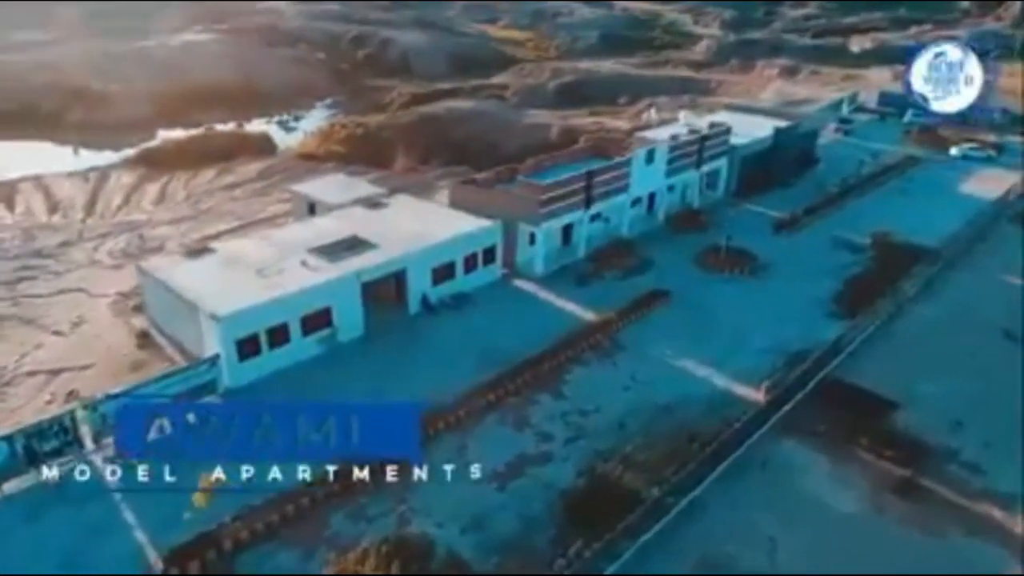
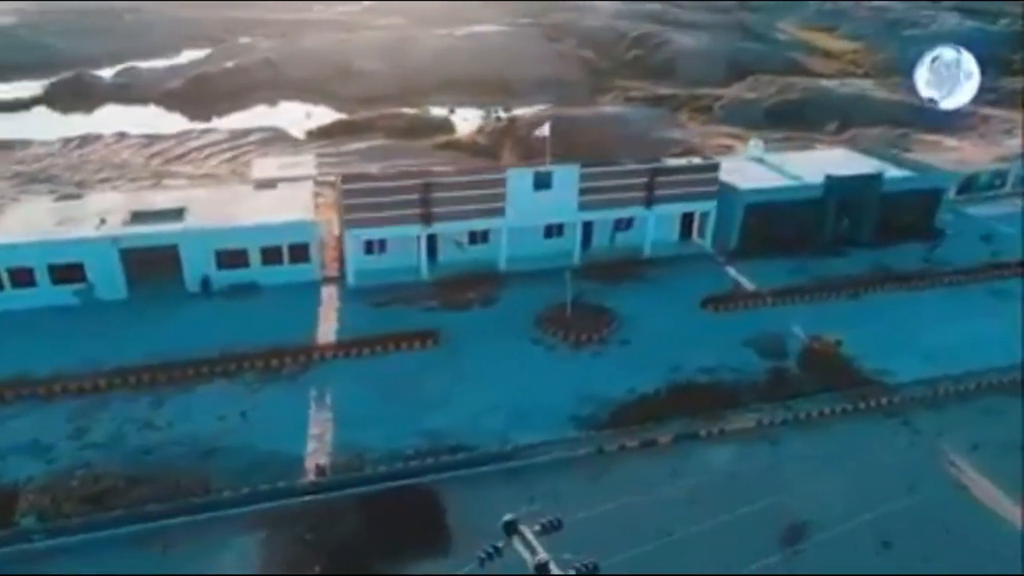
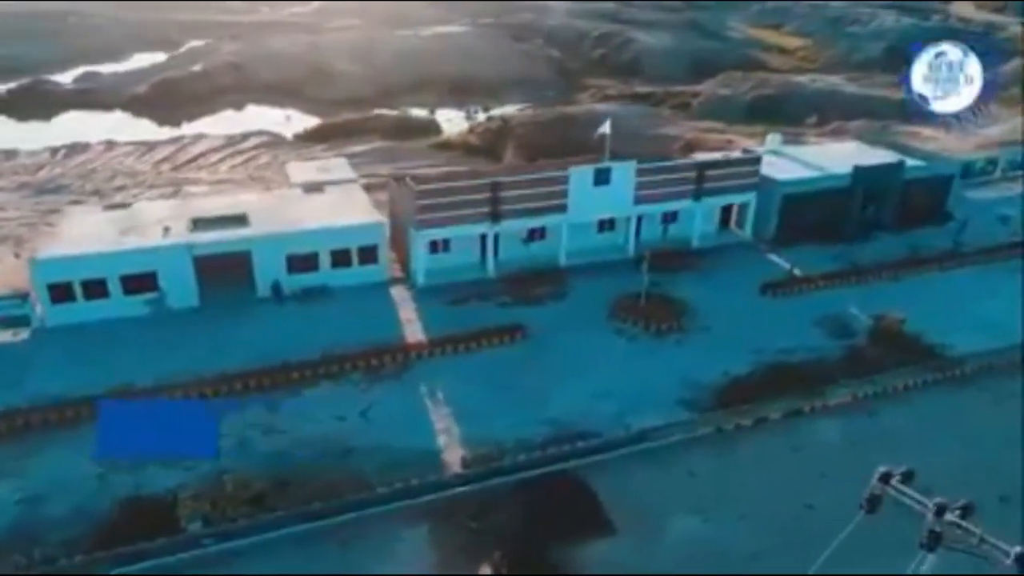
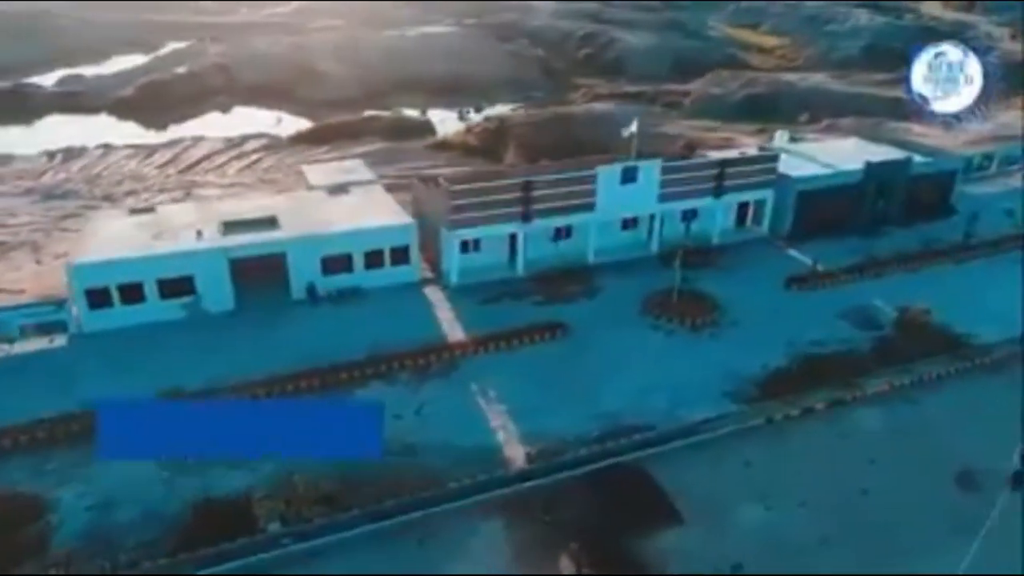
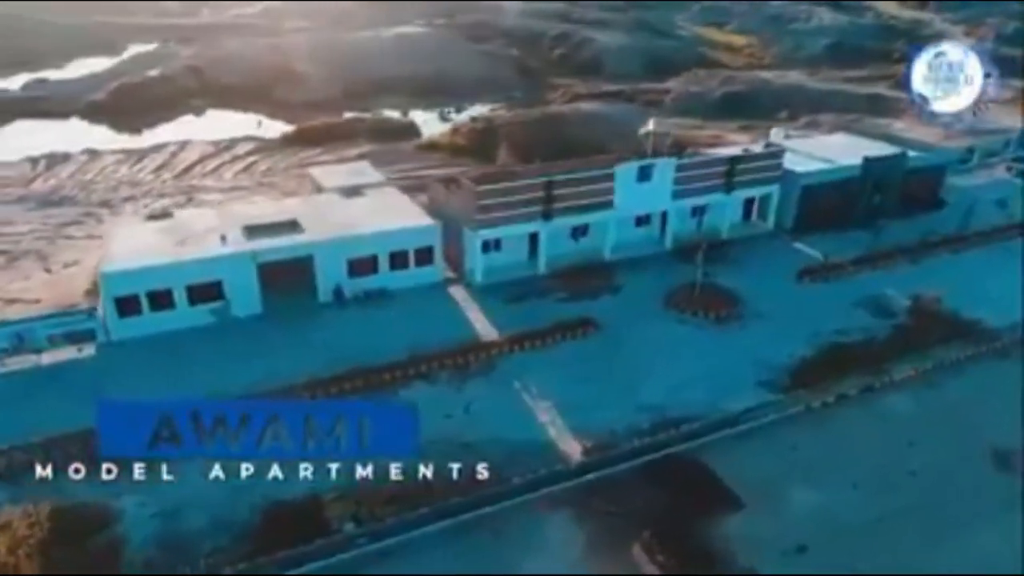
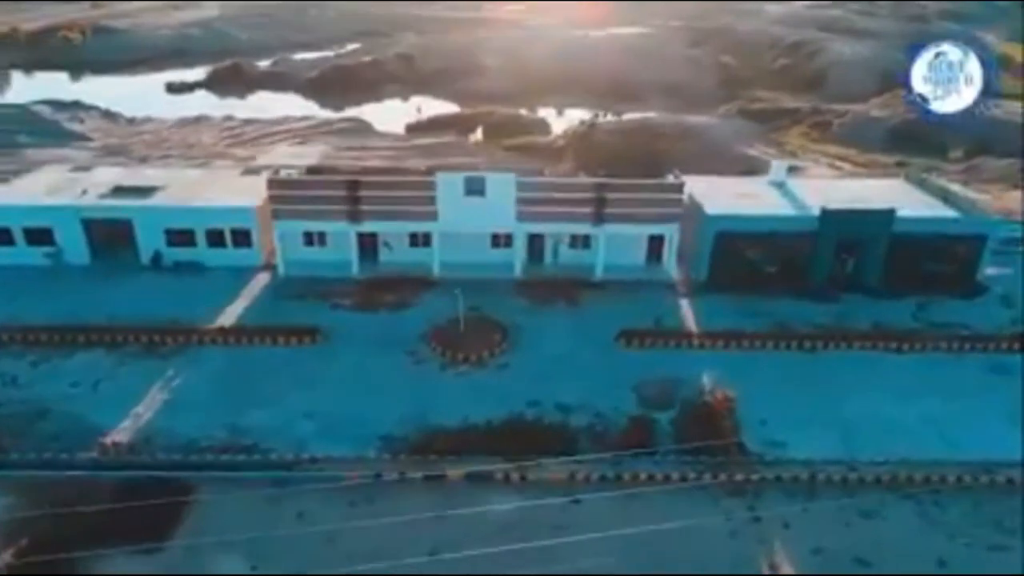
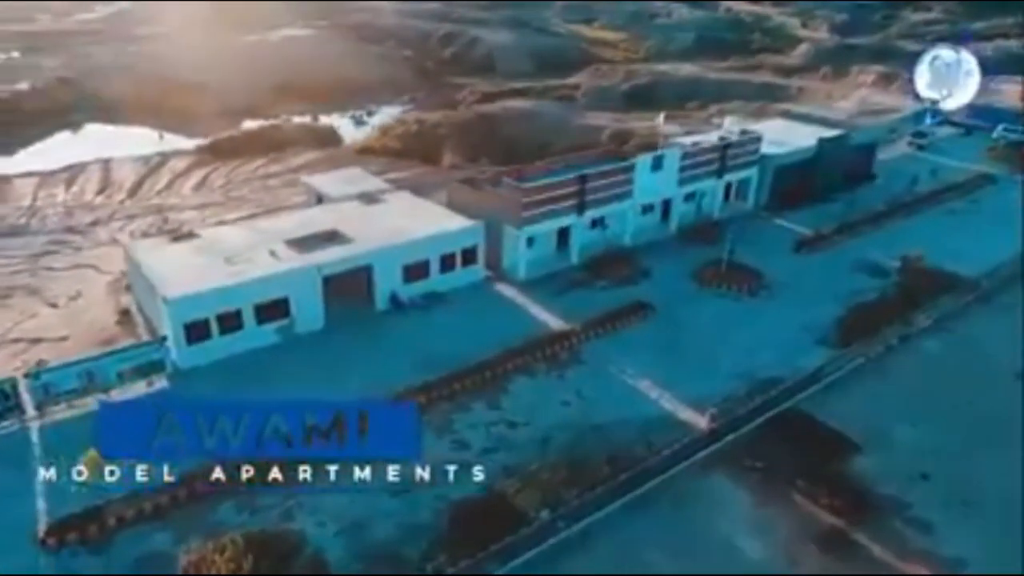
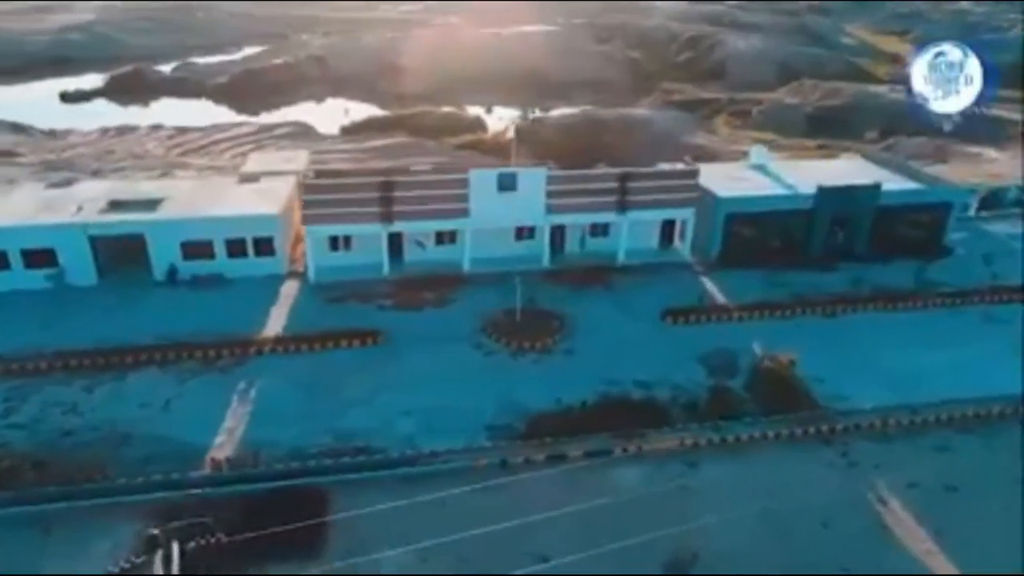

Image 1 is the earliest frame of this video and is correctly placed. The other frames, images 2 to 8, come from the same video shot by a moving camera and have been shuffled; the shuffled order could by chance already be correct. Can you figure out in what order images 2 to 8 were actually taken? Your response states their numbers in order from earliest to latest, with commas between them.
7, 5, 4, 3, 2, 8, 6
